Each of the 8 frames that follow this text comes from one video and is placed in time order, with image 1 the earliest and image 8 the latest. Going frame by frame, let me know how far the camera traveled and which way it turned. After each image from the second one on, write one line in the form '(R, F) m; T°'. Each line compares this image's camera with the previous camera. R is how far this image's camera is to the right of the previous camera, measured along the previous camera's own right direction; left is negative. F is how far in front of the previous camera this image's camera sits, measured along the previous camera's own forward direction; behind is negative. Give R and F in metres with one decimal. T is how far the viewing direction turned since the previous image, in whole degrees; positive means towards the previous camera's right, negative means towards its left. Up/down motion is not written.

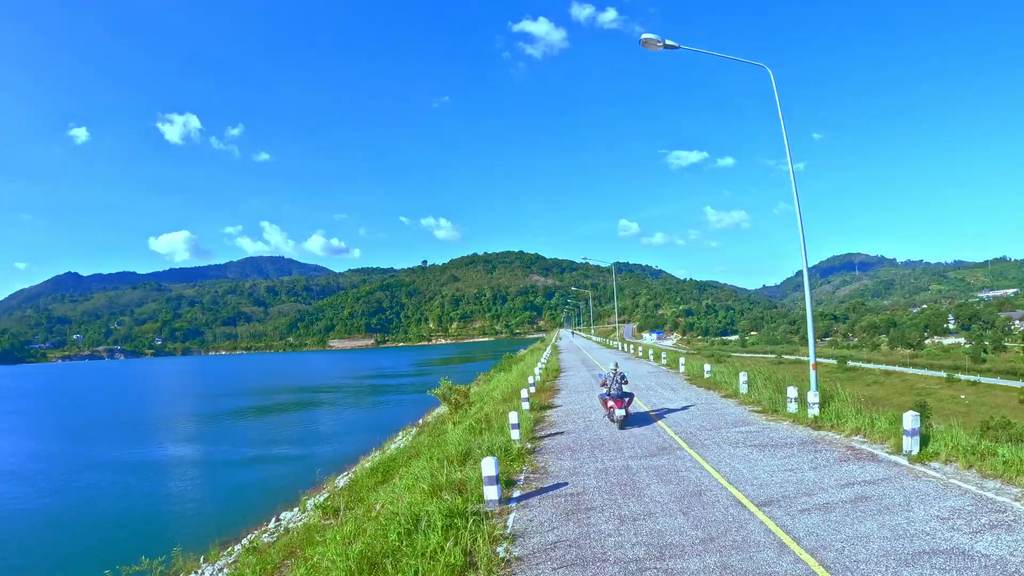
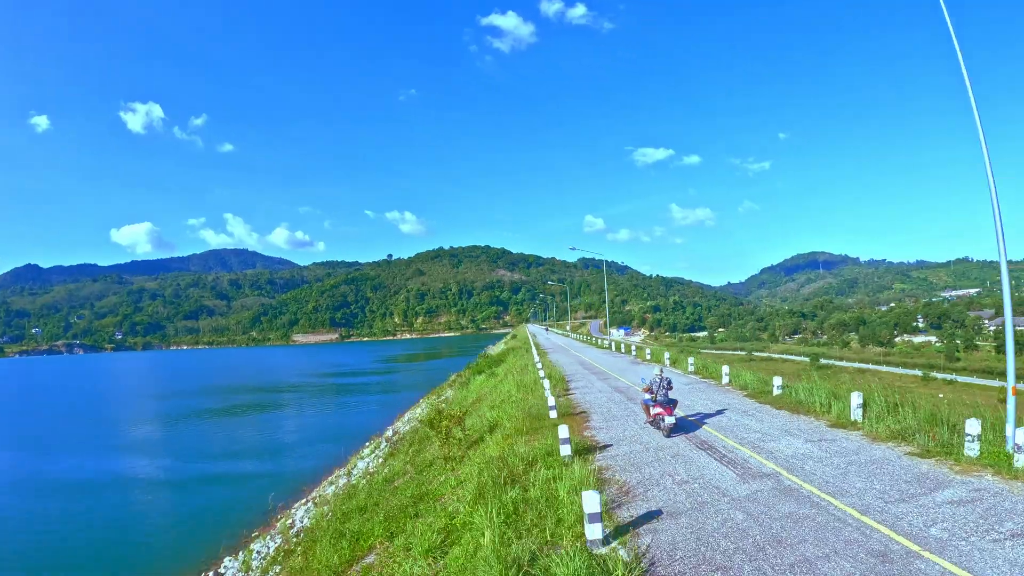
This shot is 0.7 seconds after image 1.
(-0.3, +1.4) m; +3°
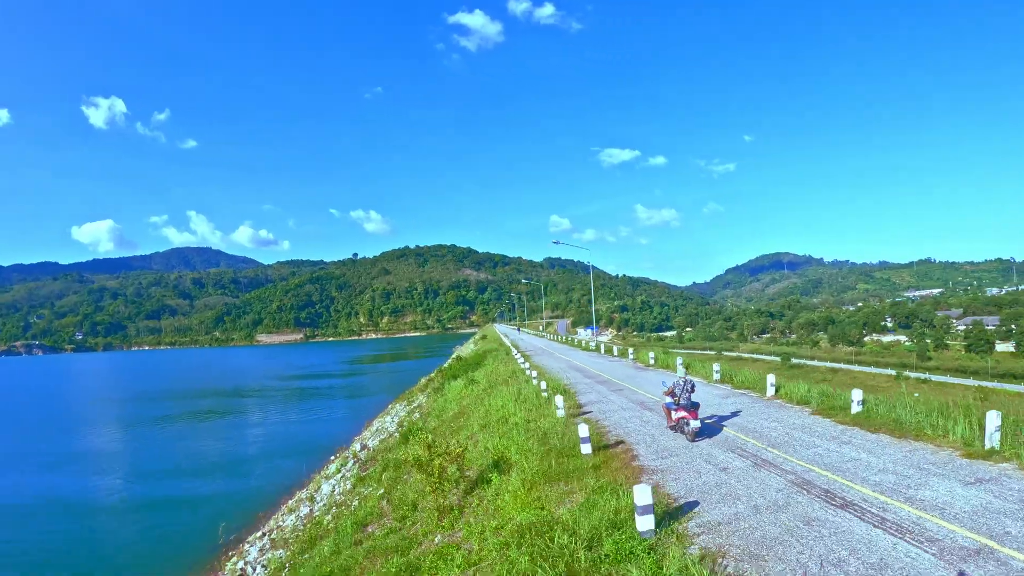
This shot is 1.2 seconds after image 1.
(-0.3, +1.1) m; +3°
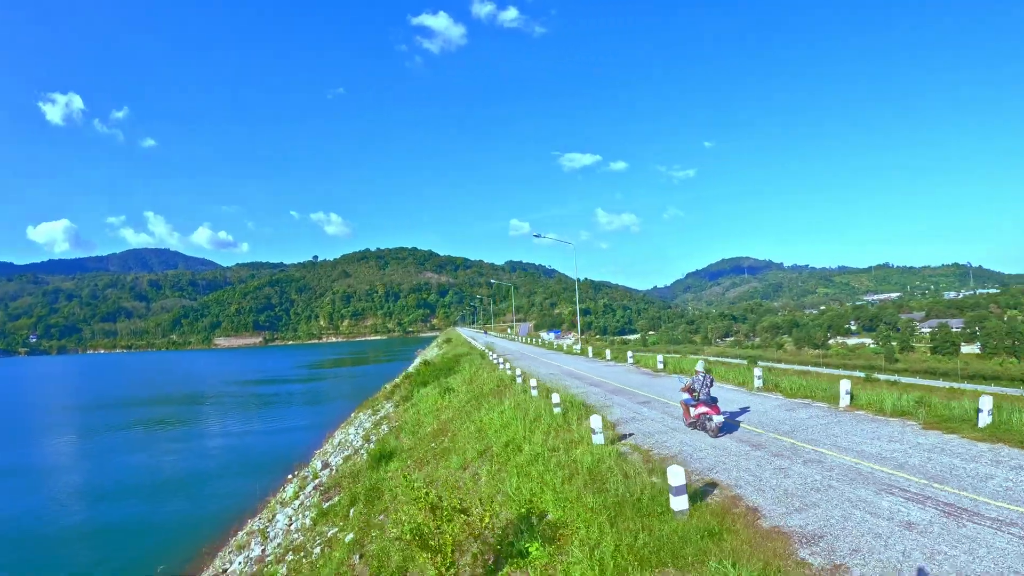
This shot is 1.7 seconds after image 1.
(-0.3, +1.1) m; +4°
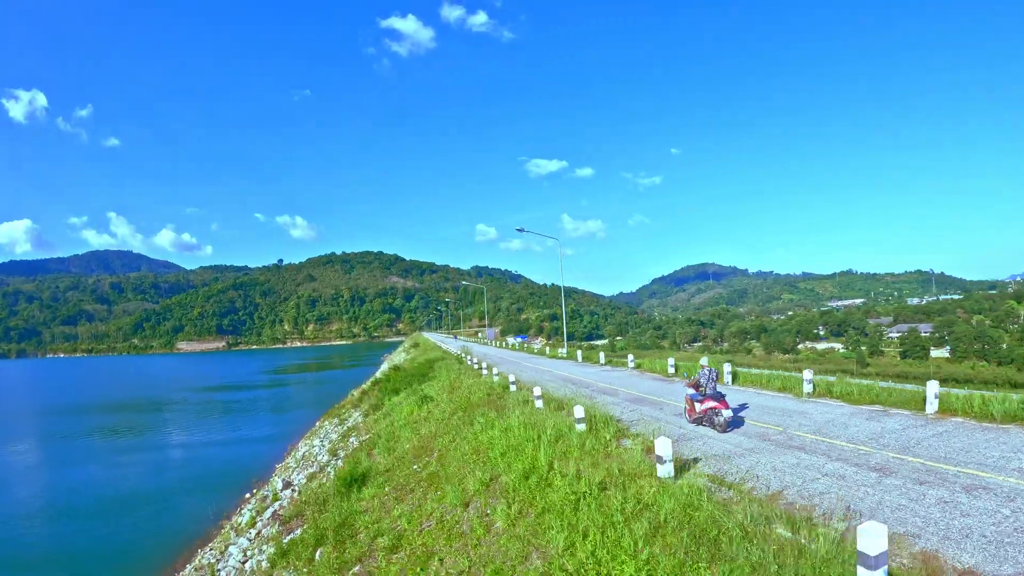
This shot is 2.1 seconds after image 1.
(-0.6, +0.6) m; +3°
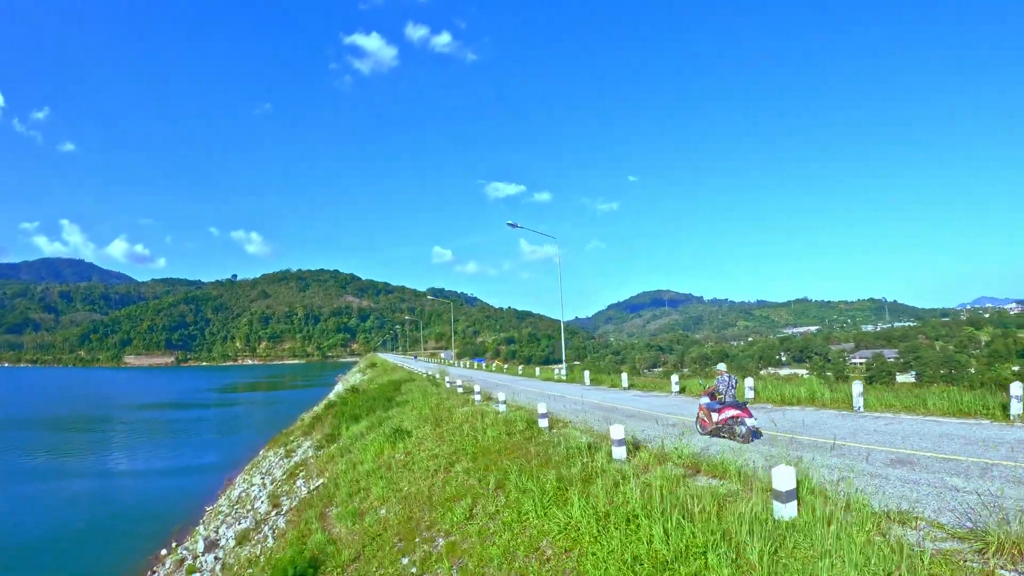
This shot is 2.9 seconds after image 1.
(-1.4, +0.2) m; +4°
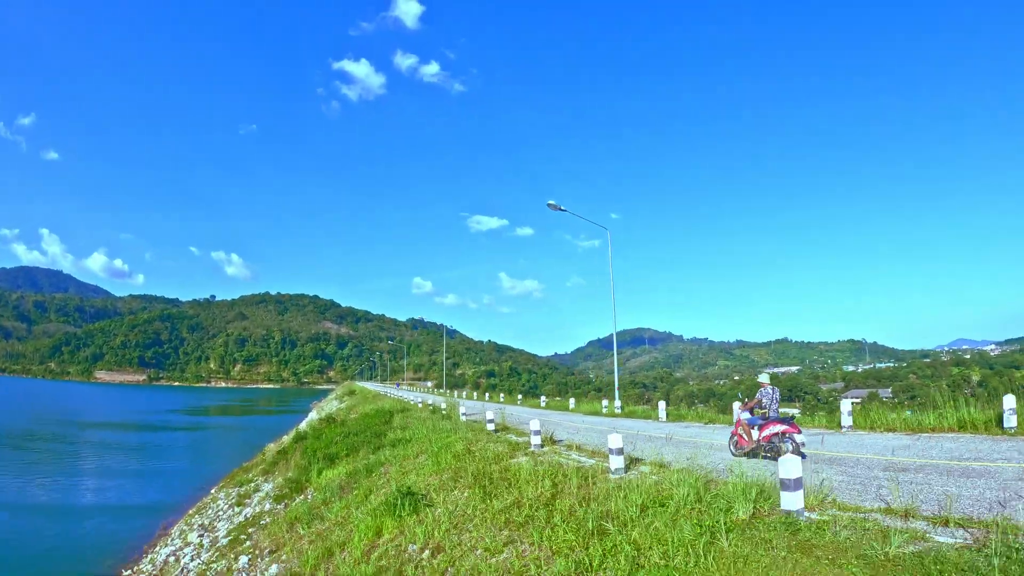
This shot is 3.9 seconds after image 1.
(-1.0, +0.4) m; +2°
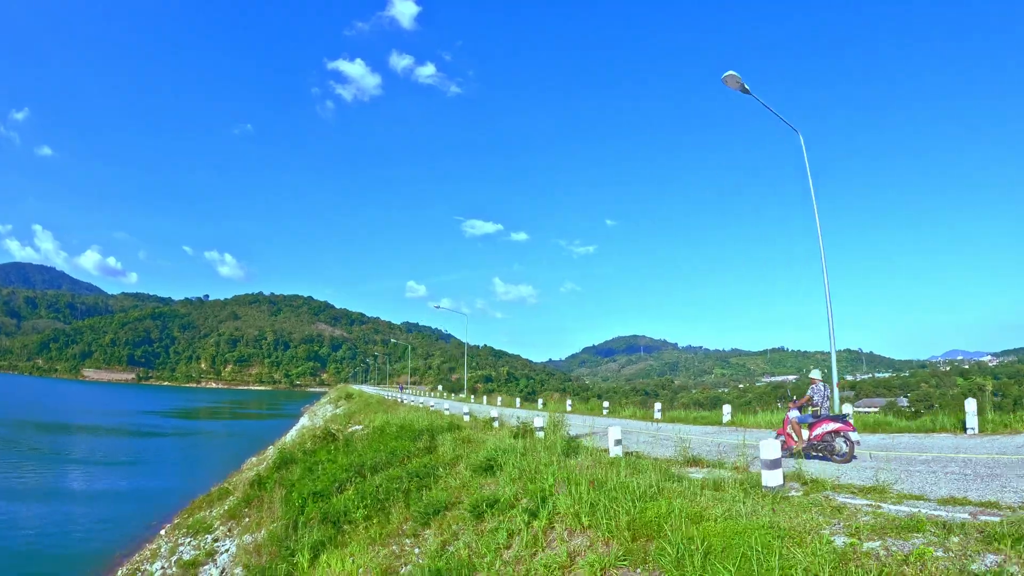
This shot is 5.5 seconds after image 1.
(-0.8, +0.7) m; +1°
